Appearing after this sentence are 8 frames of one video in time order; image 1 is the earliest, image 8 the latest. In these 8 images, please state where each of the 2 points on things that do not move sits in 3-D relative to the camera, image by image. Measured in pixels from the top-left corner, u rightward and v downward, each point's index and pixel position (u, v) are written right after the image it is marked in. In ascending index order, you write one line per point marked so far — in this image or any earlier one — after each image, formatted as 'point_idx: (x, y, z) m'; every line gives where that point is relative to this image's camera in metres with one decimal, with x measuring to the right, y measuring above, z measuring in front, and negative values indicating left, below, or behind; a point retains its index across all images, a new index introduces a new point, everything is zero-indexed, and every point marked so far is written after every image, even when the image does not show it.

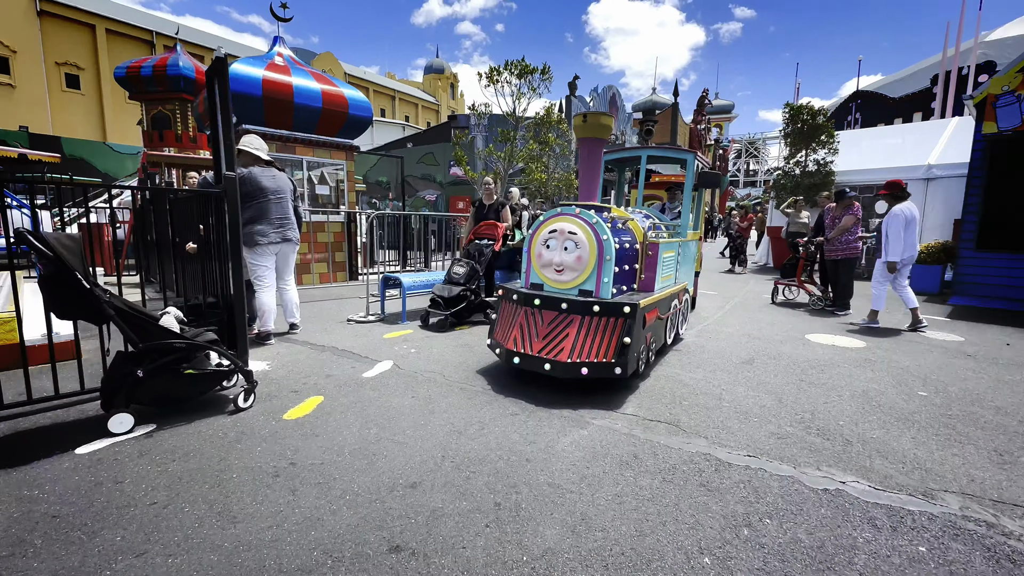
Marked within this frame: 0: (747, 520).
0: (+1.3, -1.3, +2.5) m
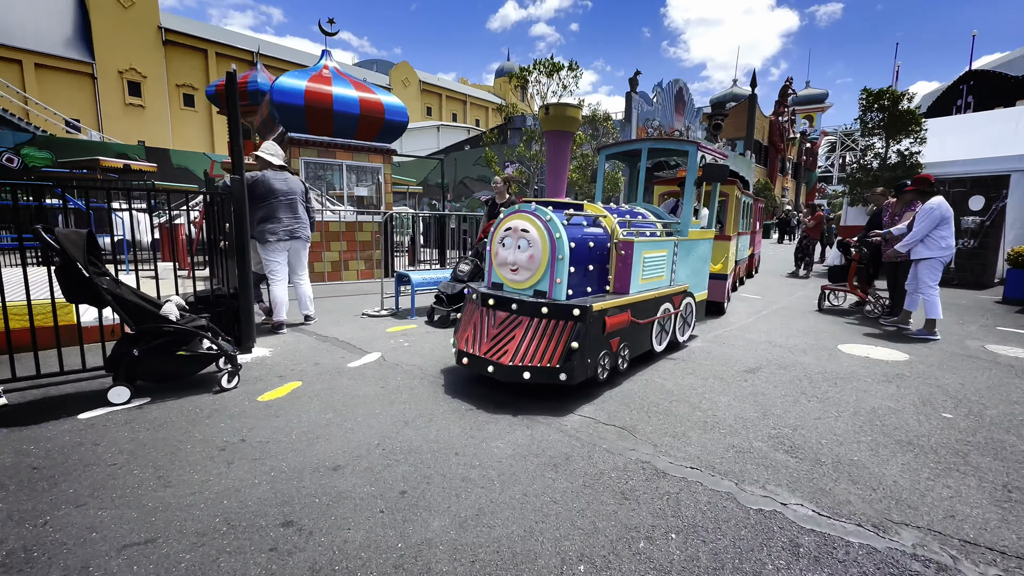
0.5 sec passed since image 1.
0: (+0.7, -1.3, +2.3) m
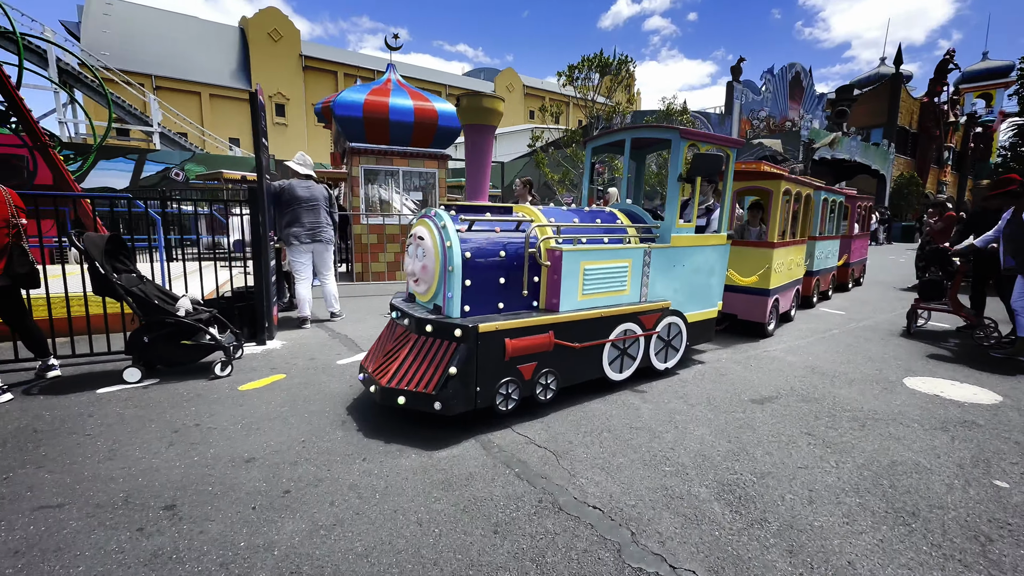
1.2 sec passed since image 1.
0: (-0.1, -1.3, +2.1) m
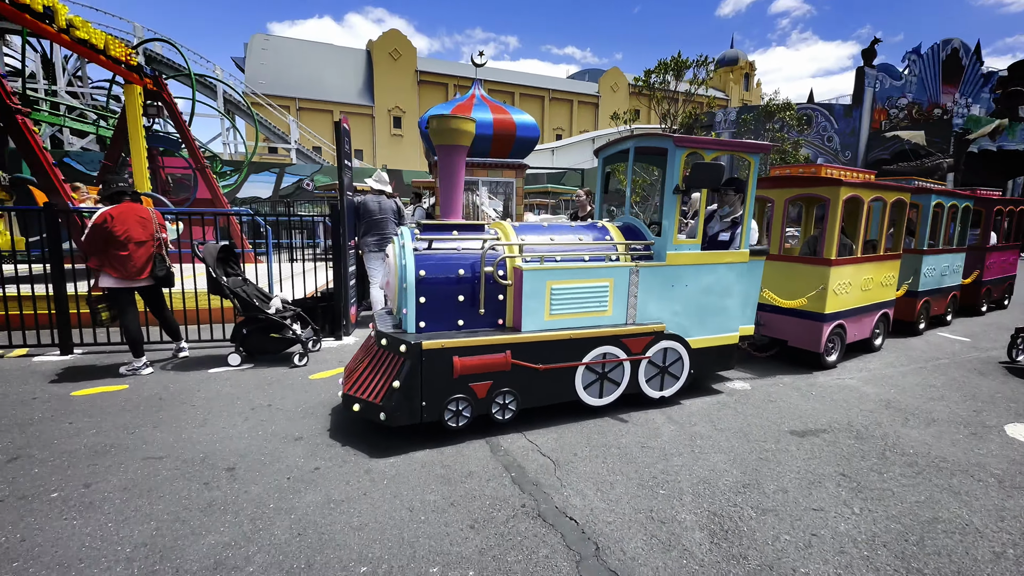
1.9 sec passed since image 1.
0: (-0.3, -1.4, +2.4) m
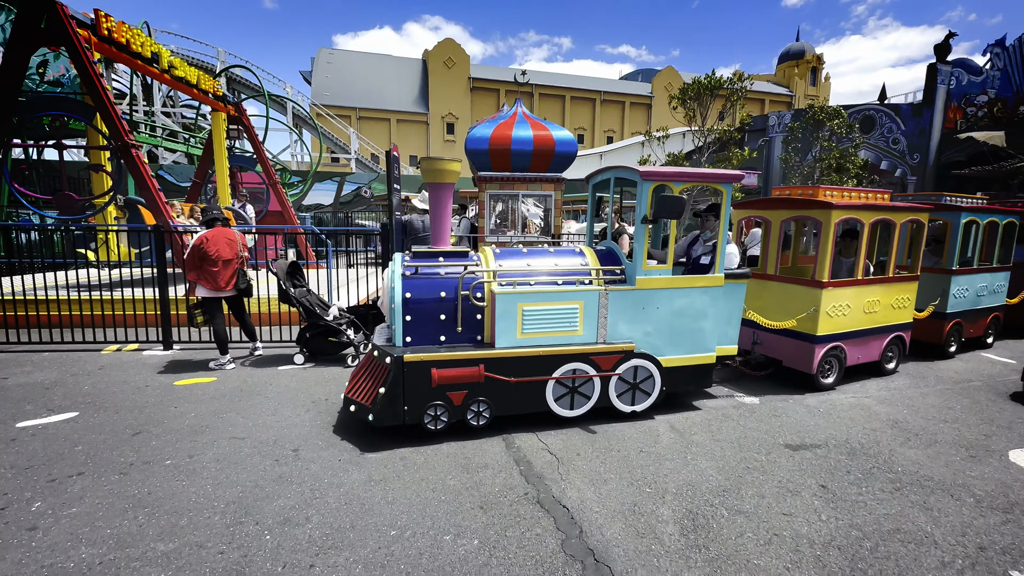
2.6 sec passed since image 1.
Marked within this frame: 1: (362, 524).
0: (-0.3, -1.6, +3.0) m
1: (-1.0, -1.6, +3.0) m
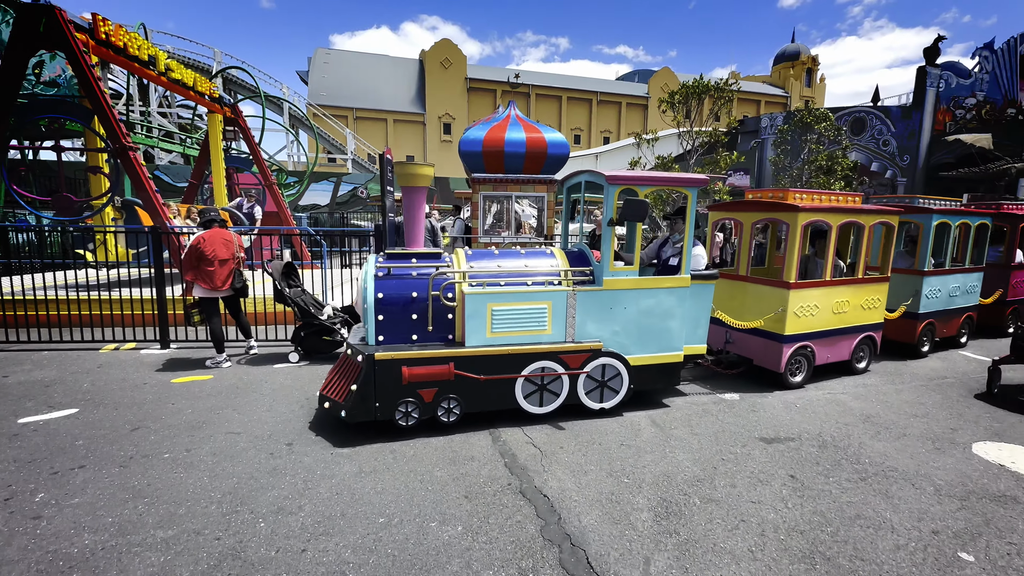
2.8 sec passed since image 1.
0: (-0.5, -1.6, +3.1) m
1: (-1.1, -1.6, +3.2) m
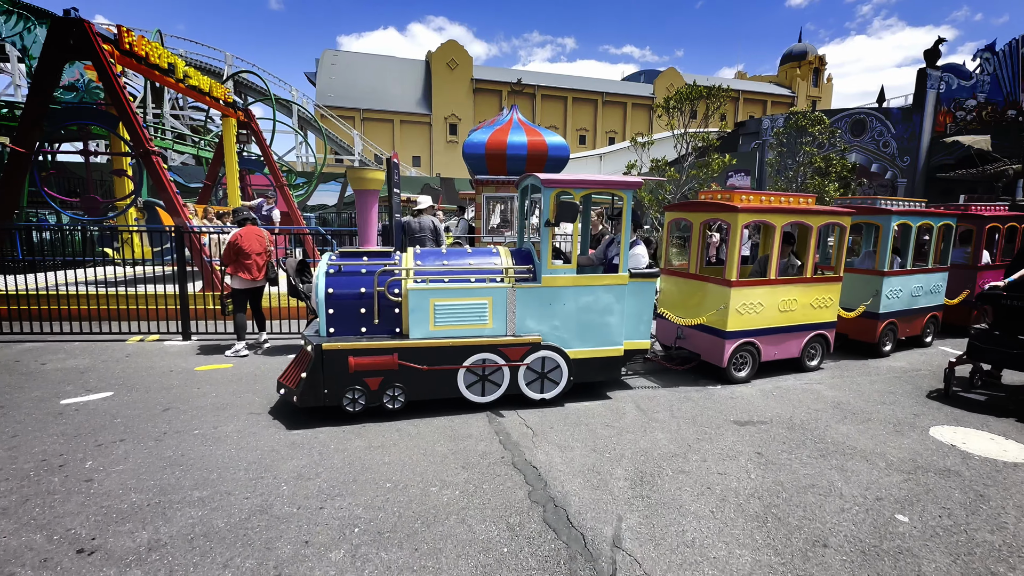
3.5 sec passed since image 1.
0: (-0.5, -1.5, +3.5) m
1: (-1.2, -1.5, +3.6) m
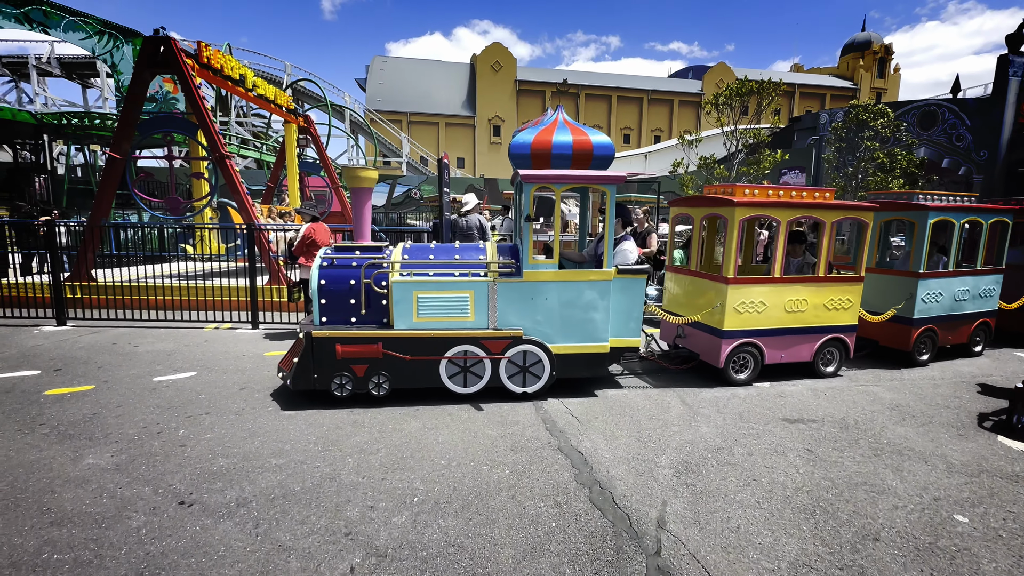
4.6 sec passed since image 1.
0: (-0.1, -1.5, +3.7) m
1: (-0.8, -1.4, +3.9) m
